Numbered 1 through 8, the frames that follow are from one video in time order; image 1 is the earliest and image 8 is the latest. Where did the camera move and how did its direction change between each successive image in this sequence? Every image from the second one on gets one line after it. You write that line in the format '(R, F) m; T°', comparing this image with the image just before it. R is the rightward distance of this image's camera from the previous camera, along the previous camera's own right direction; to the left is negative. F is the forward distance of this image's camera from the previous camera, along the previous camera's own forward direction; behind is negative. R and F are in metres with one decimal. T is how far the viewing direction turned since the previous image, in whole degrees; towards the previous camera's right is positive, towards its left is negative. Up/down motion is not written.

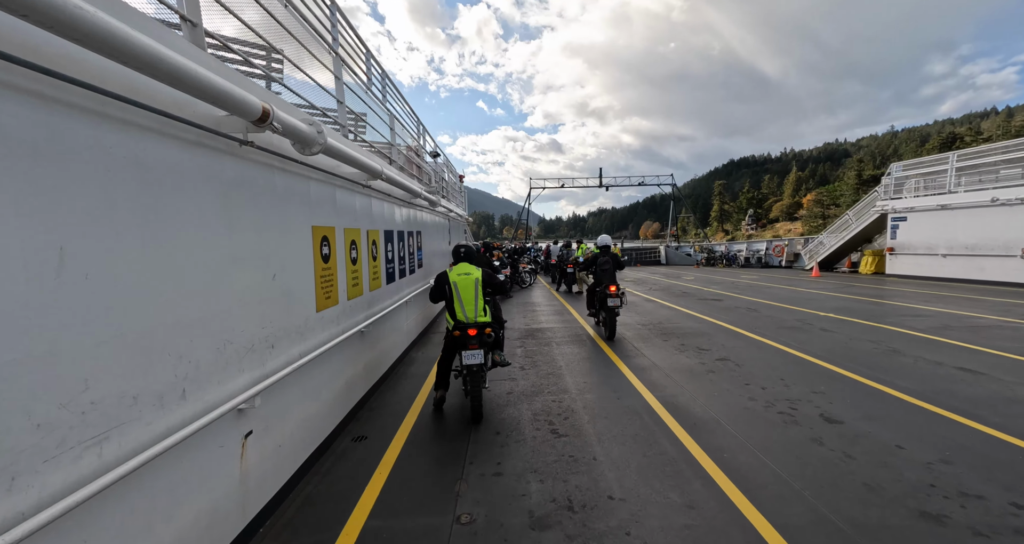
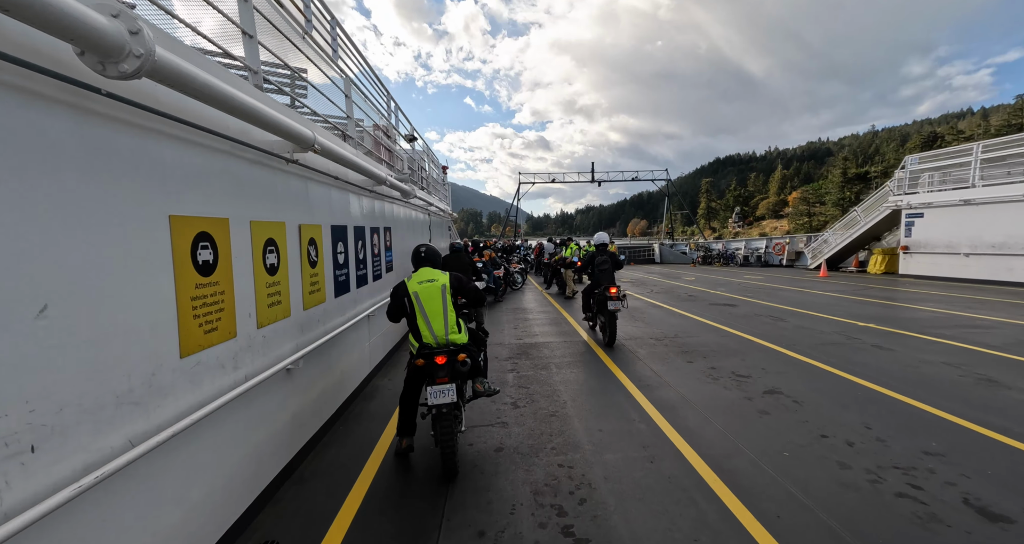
(0.0, +1.4) m; +2°
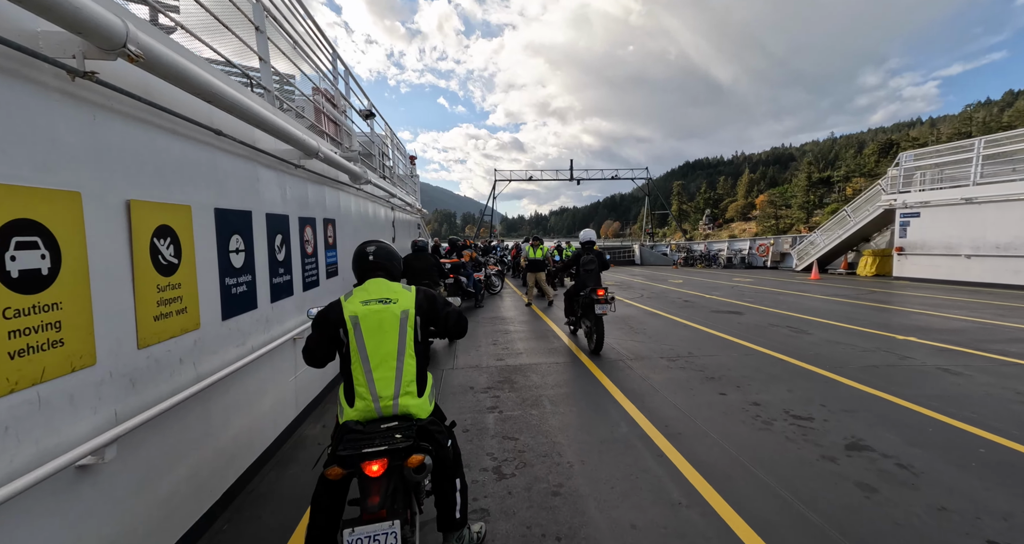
(-0.1, +1.4) m; +4°
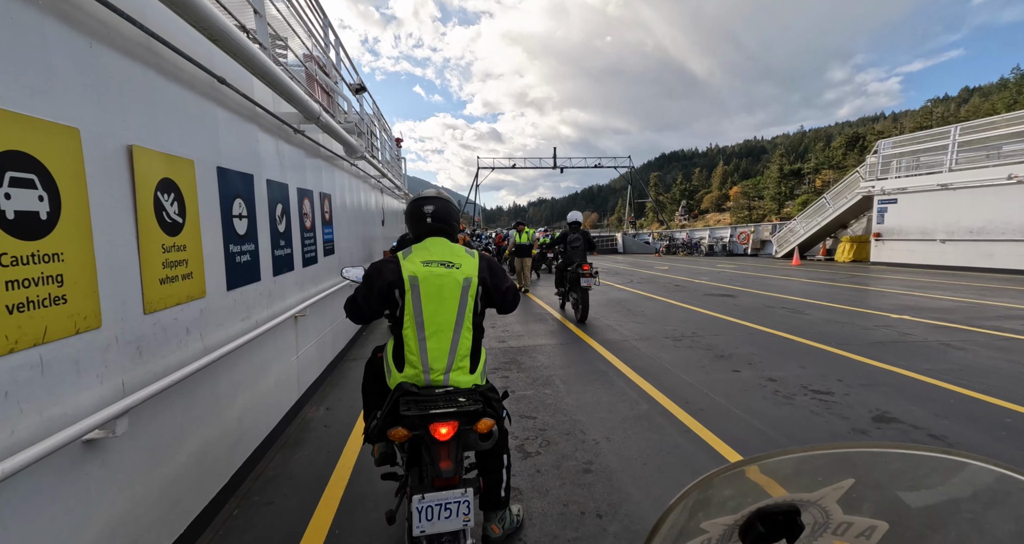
(-0.3, +0.2) m; +3°
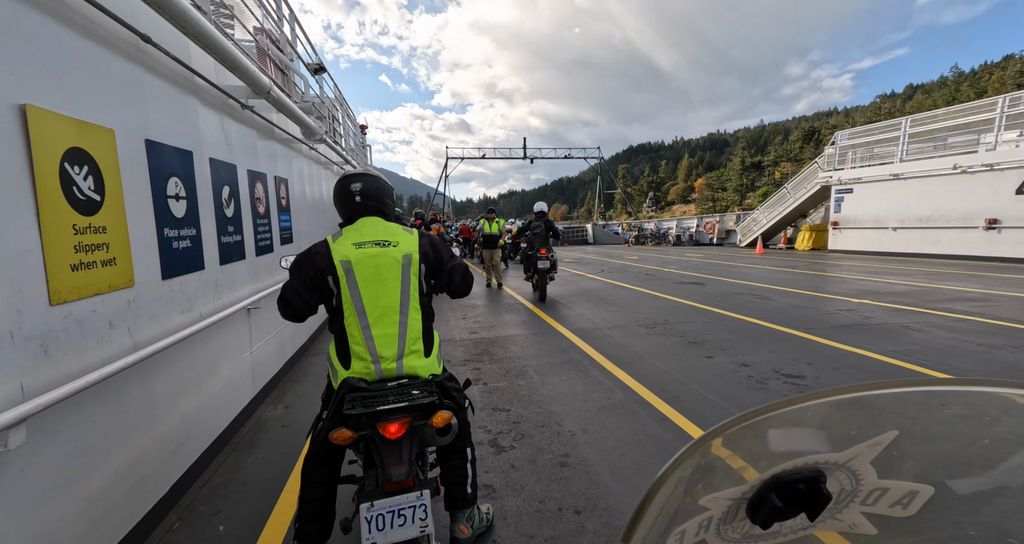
(0.0, +0.2) m; +4°
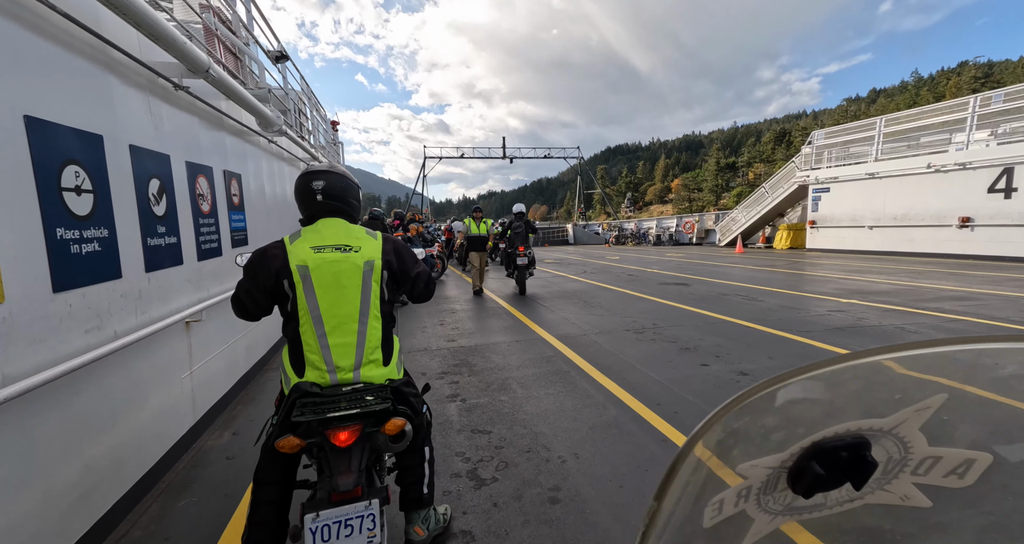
(0.0, +0.4) m; +3°
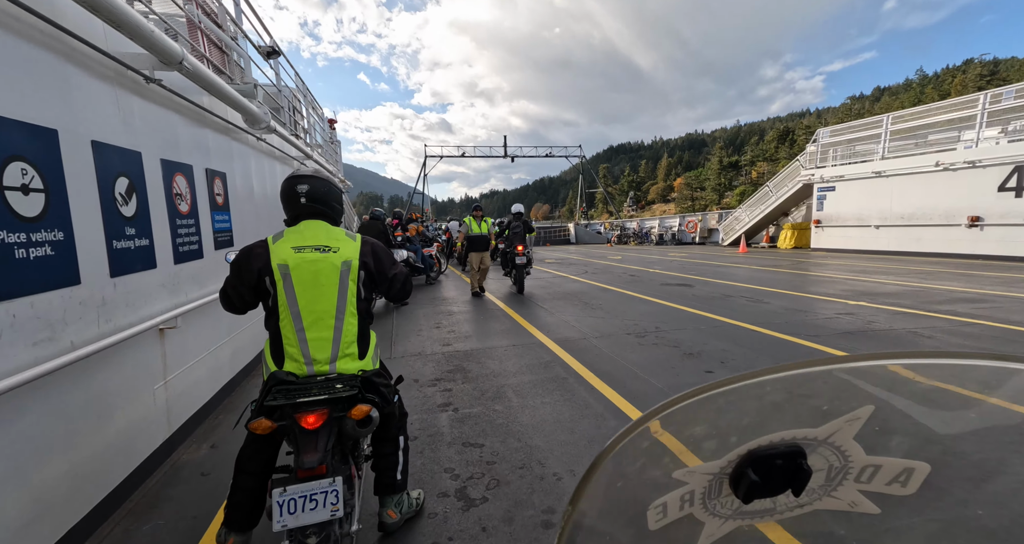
(+0.1, +0.2) m; 0°
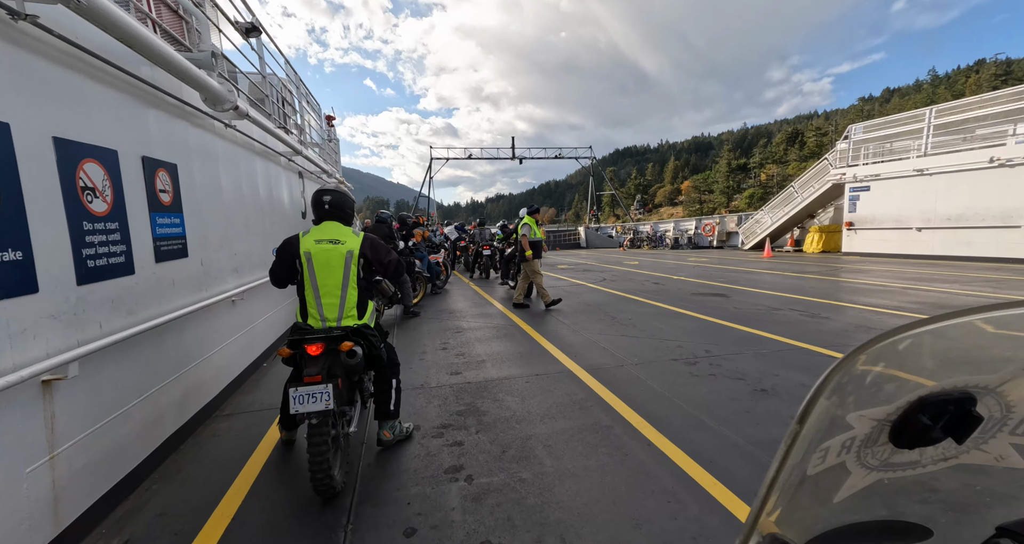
(-0.2, +0.9) m; -1°
